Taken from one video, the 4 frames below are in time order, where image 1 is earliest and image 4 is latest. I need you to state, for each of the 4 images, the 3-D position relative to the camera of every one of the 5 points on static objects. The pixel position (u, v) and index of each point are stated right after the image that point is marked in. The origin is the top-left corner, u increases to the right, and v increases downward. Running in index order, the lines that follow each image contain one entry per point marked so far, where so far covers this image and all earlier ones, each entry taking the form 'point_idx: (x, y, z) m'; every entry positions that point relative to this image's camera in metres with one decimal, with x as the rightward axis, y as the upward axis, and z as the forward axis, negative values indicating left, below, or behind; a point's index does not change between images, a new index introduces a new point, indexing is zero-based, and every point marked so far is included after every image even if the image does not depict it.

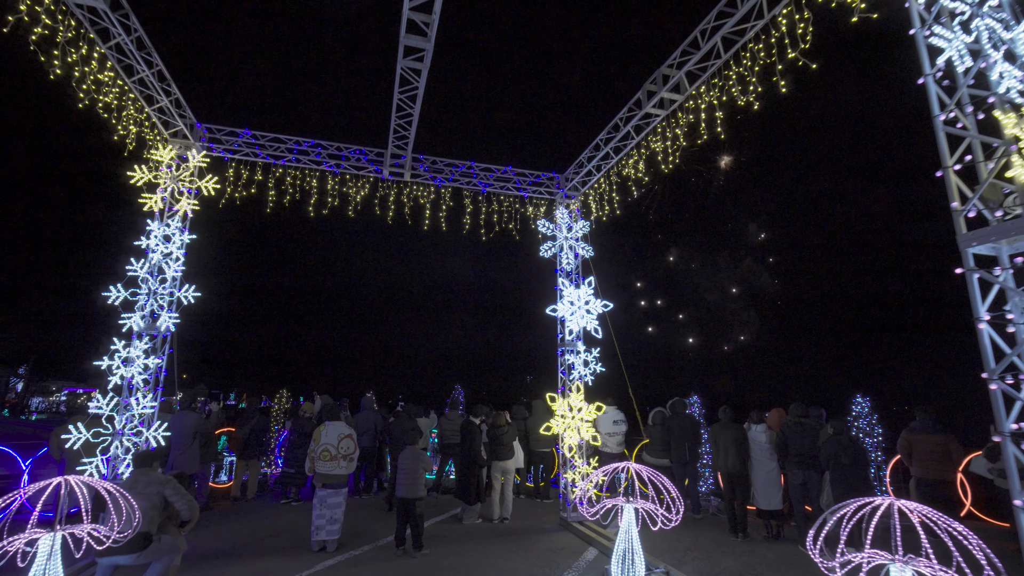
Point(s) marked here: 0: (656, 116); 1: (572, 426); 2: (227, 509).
0: (+1.8, +2.1, +6.5) m
1: (+0.9, -2.2, +8.1) m
2: (-4.6, -3.6, +8.4) m
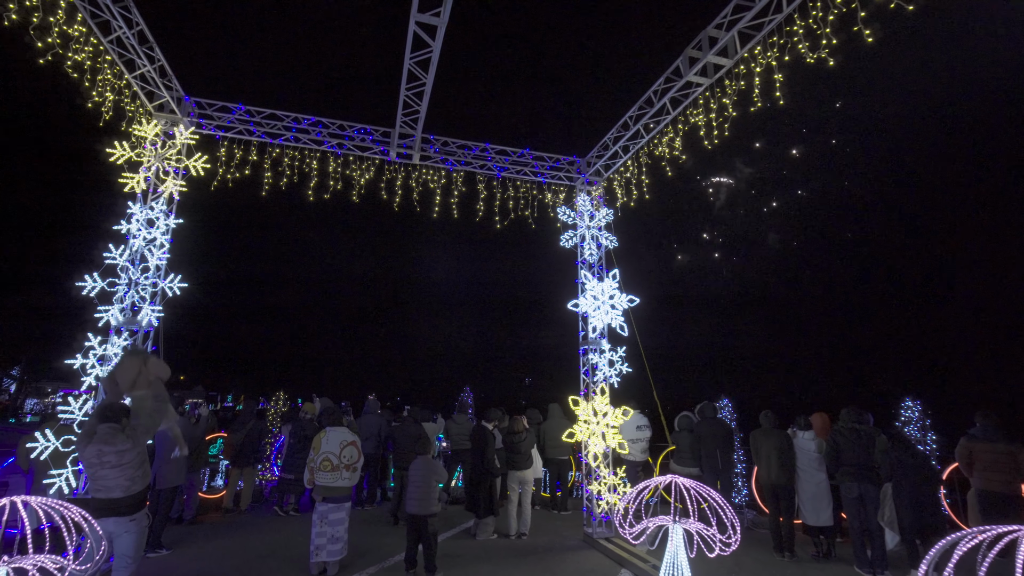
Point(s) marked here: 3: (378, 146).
0: (+2.1, +2.2, +5.8) m
1: (+1.2, -2.1, +7.4) m
2: (-4.4, -3.5, +7.7) m
3: (-1.9, +2.0, +7.3) m
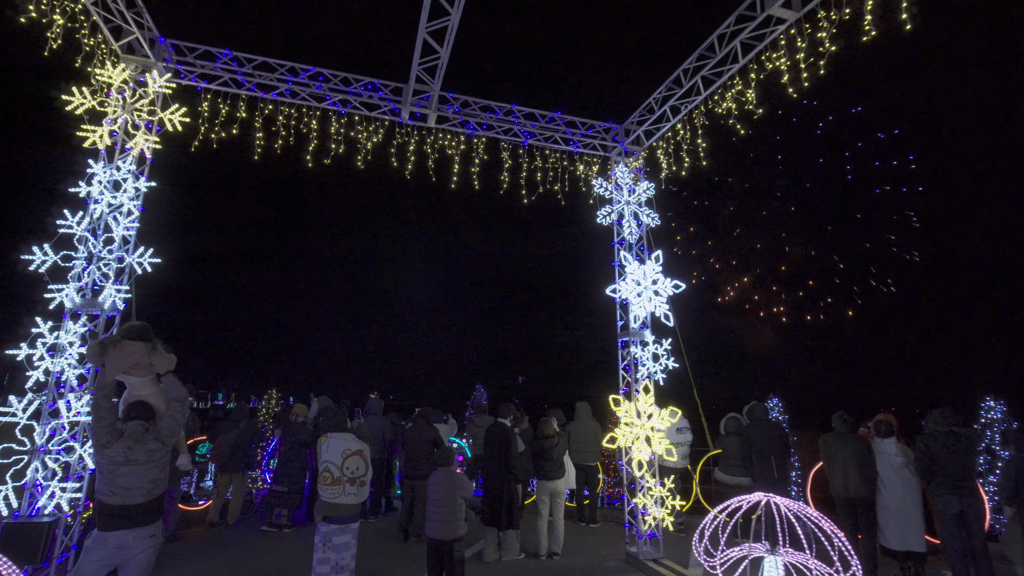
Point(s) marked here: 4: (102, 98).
0: (+2.5, +2.5, +4.8) m
1: (+1.6, -1.8, +6.4) m
2: (-4.0, -3.2, +6.6) m
3: (-1.5, +2.2, +6.3) m
4: (-4.1, +1.9, +5.2) m
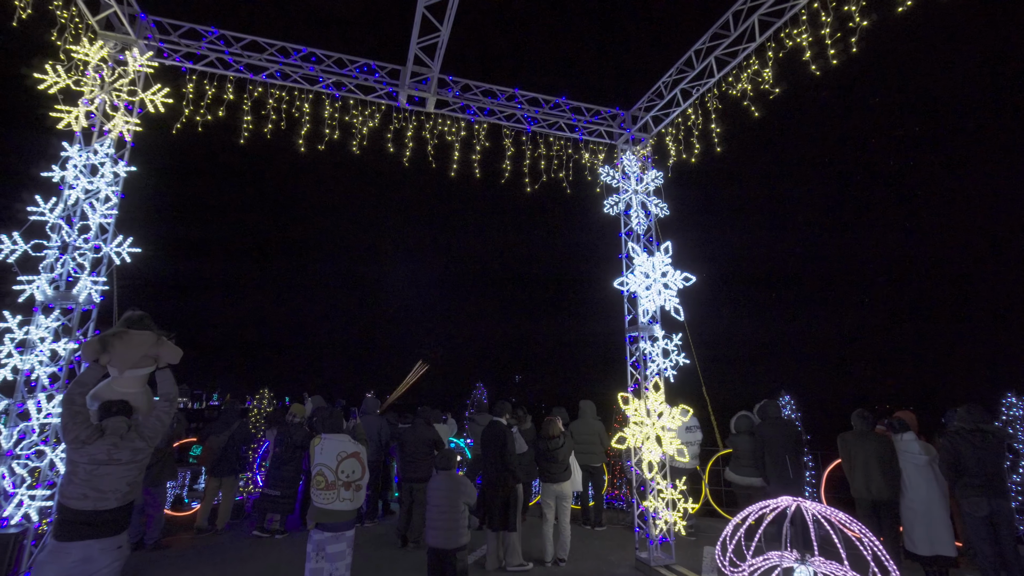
0: (+2.5, +2.6, +4.5) m
1: (+1.6, -1.7, +6.1) m
2: (-3.9, -3.1, +6.3) m
3: (-1.5, +2.3, +6.0) m
4: (-4.0, +2.0, +4.8) m
